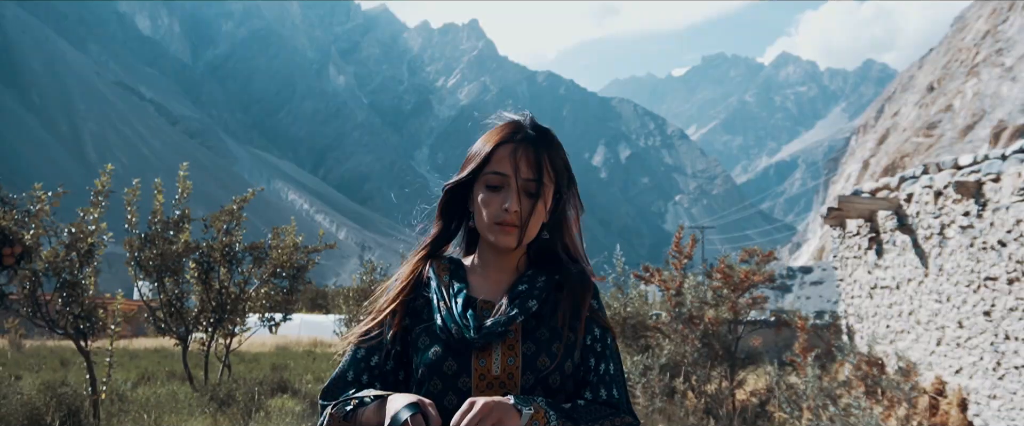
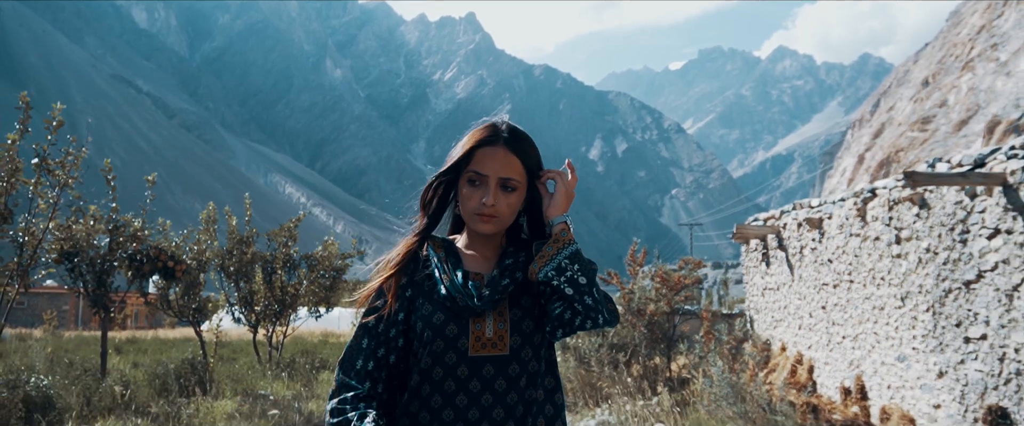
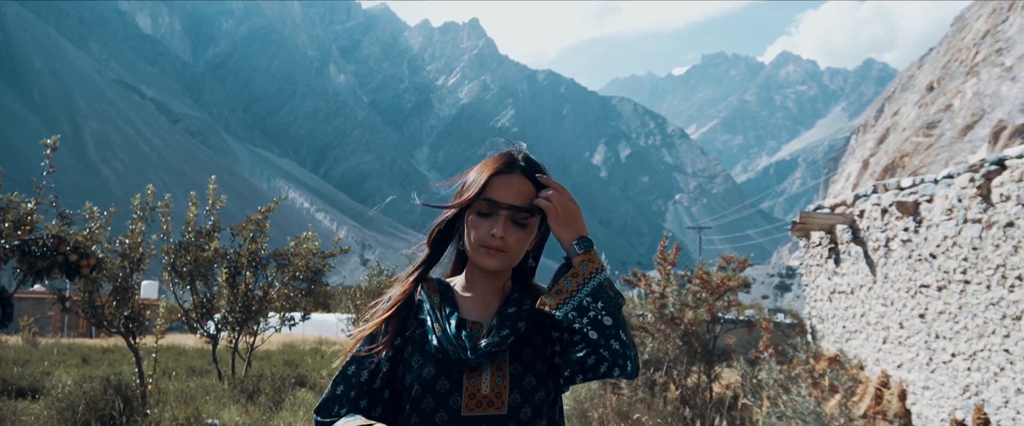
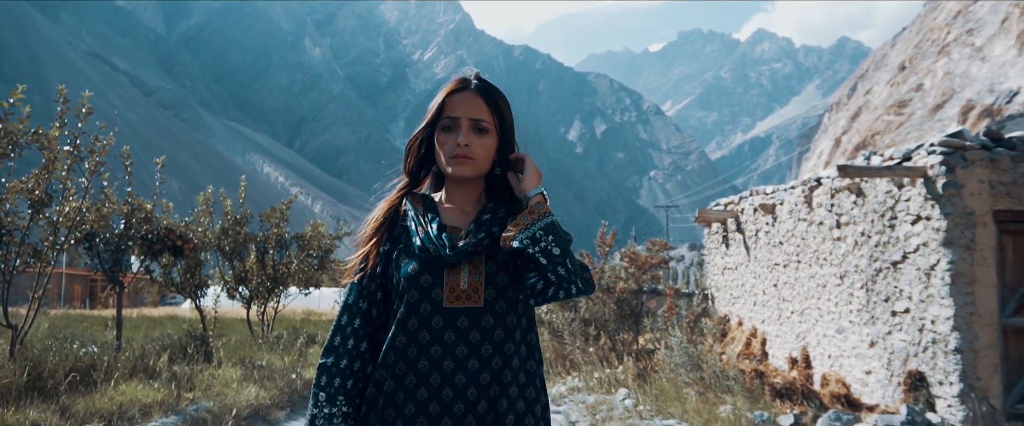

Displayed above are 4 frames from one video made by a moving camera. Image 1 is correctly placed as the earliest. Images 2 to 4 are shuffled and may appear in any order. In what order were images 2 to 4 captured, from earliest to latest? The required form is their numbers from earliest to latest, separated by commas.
3, 2, 4
